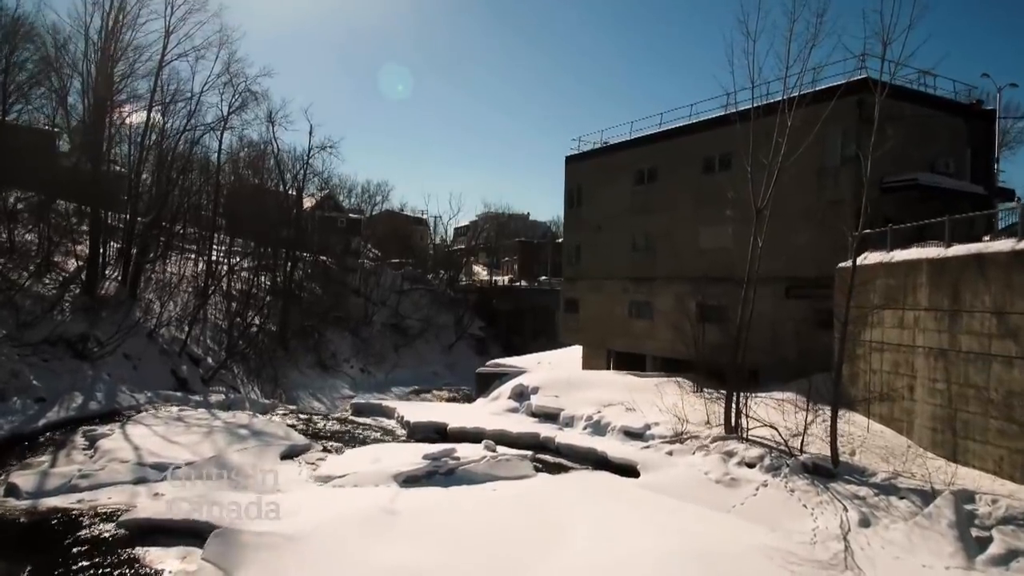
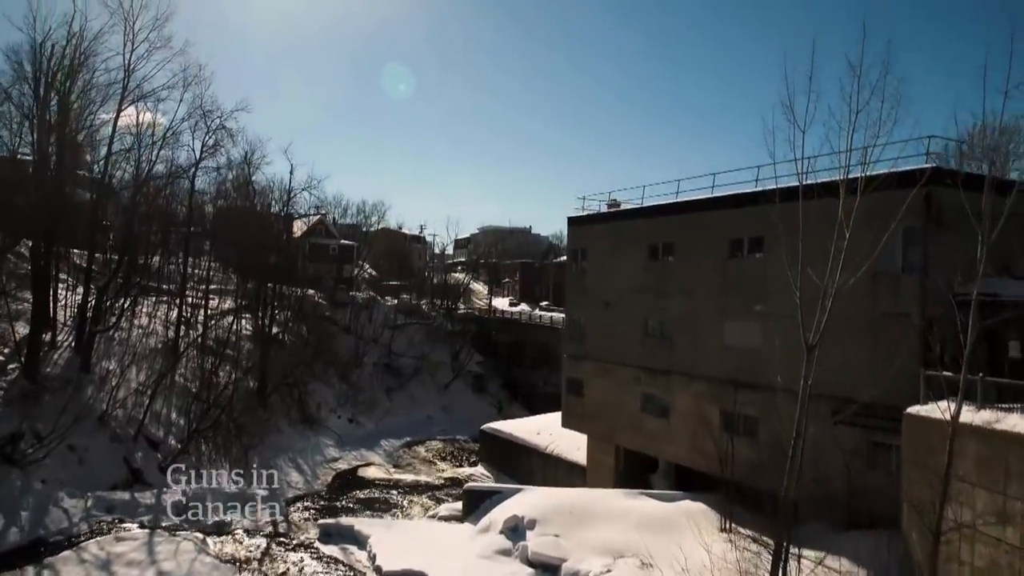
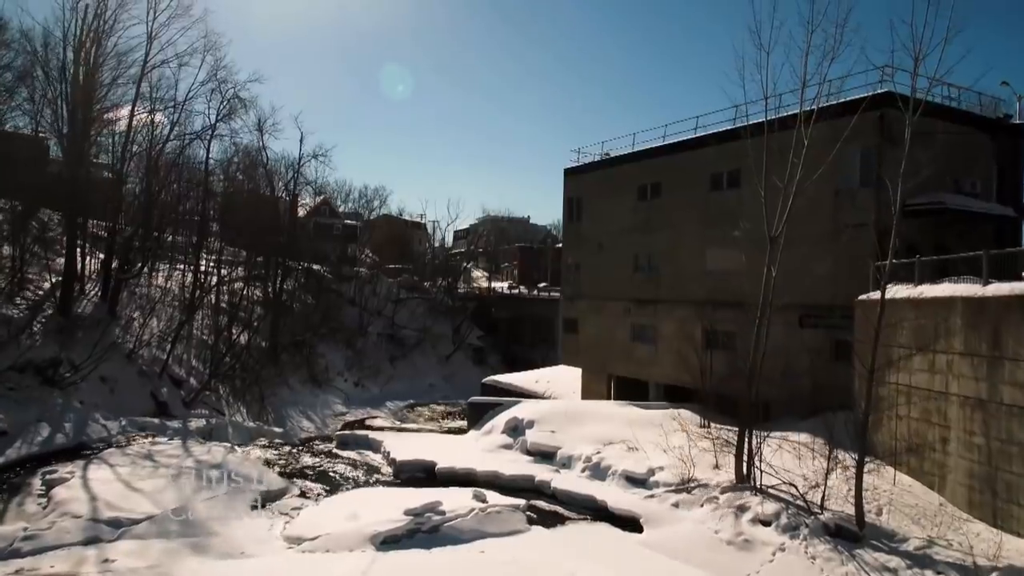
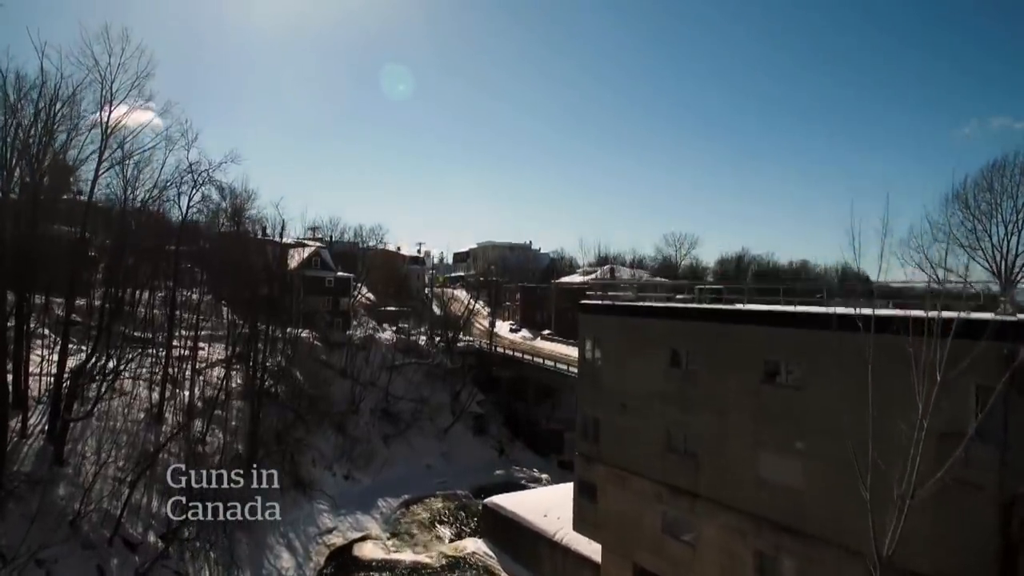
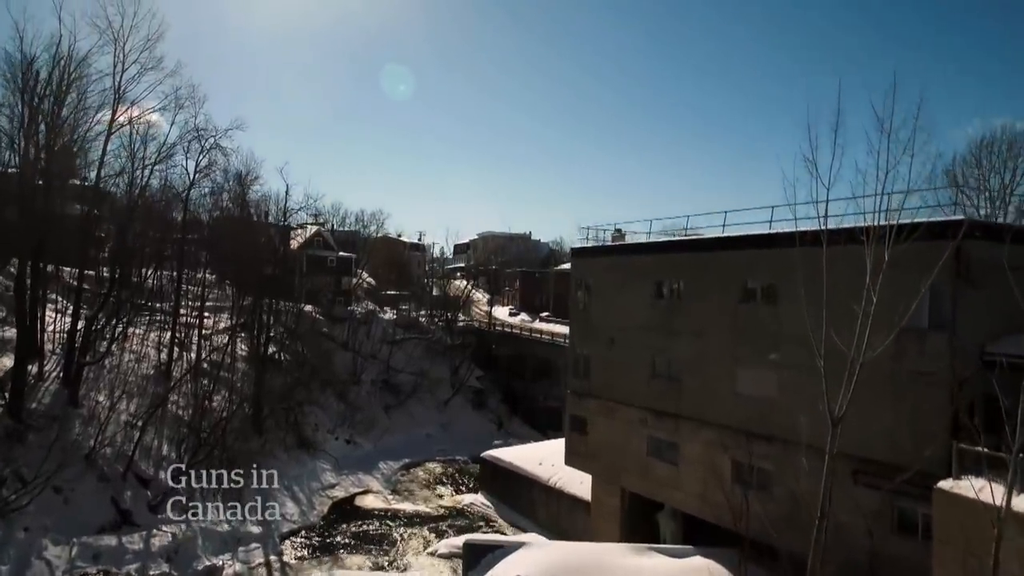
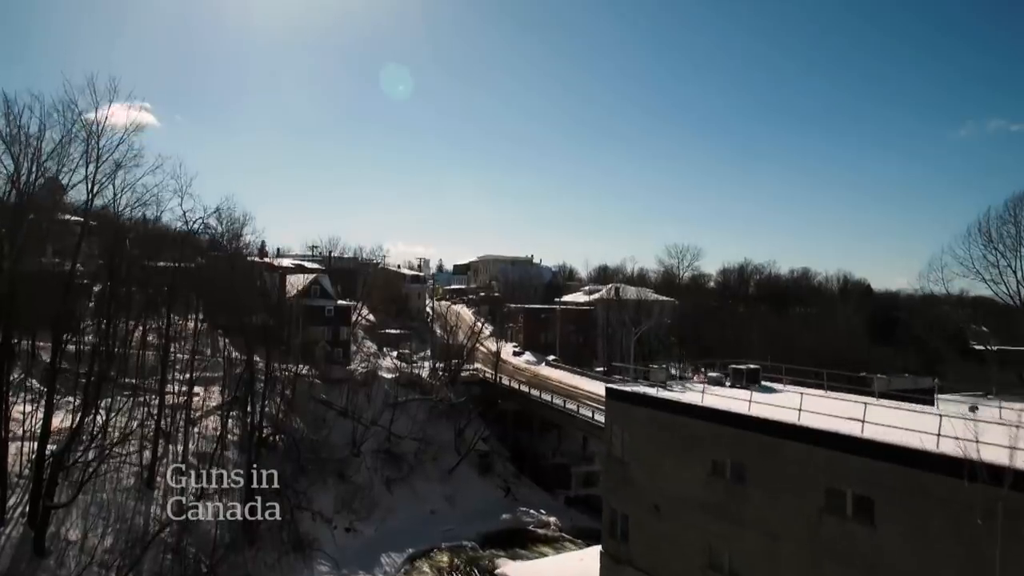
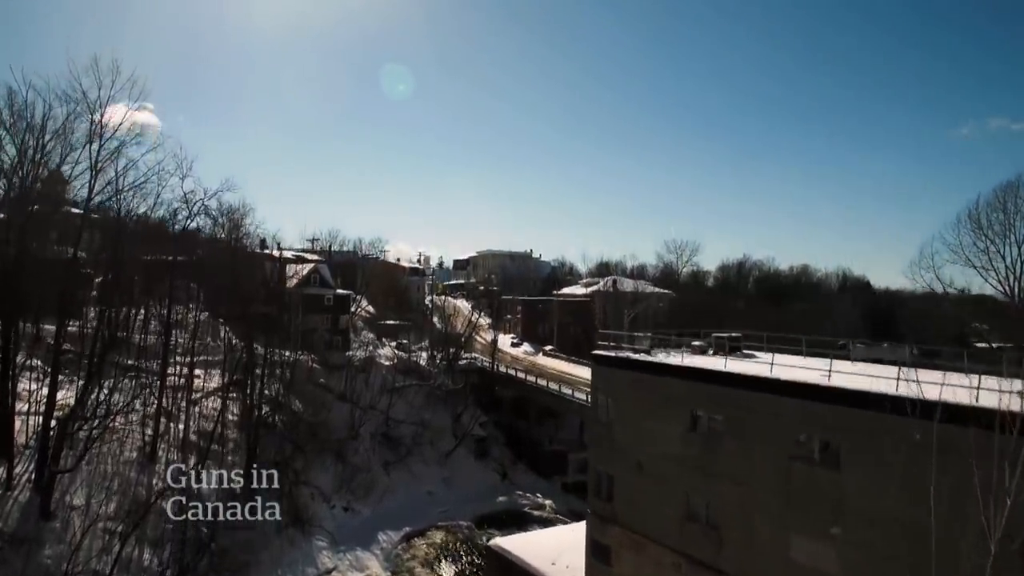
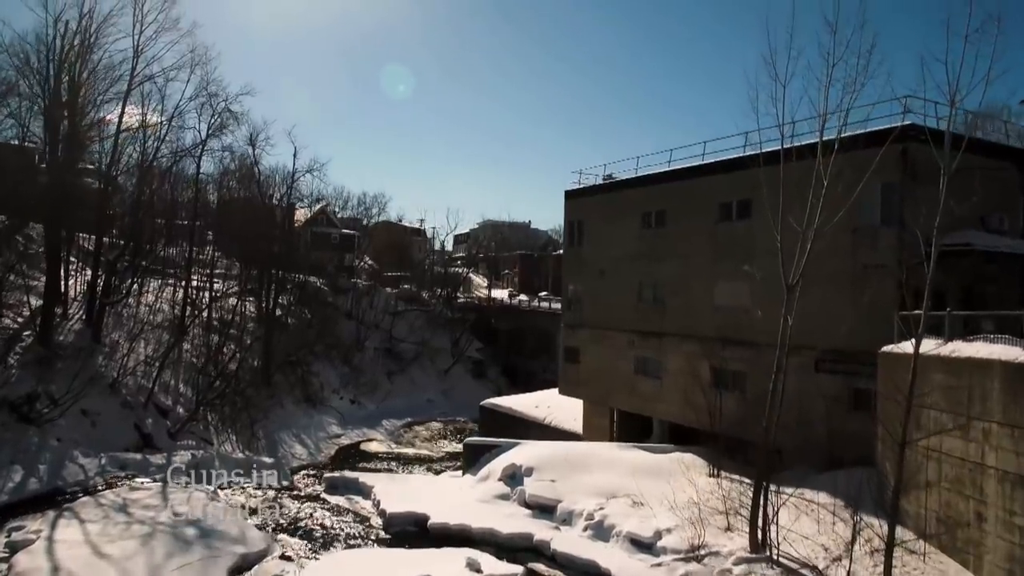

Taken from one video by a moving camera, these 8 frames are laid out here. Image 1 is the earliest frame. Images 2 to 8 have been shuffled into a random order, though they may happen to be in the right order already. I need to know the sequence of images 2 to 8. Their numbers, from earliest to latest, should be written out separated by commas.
3, 8, 2, 5, 4, 7, 6
